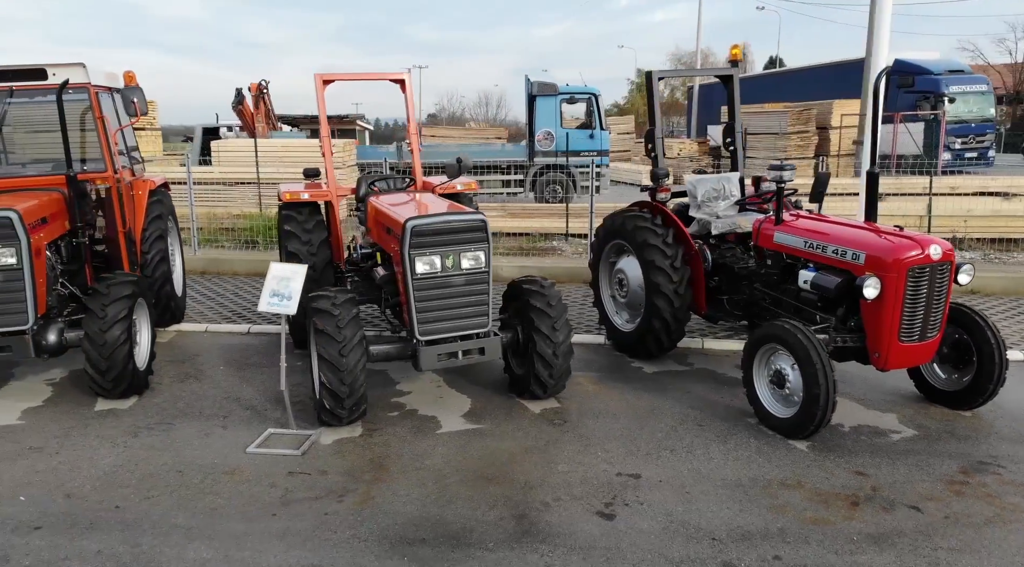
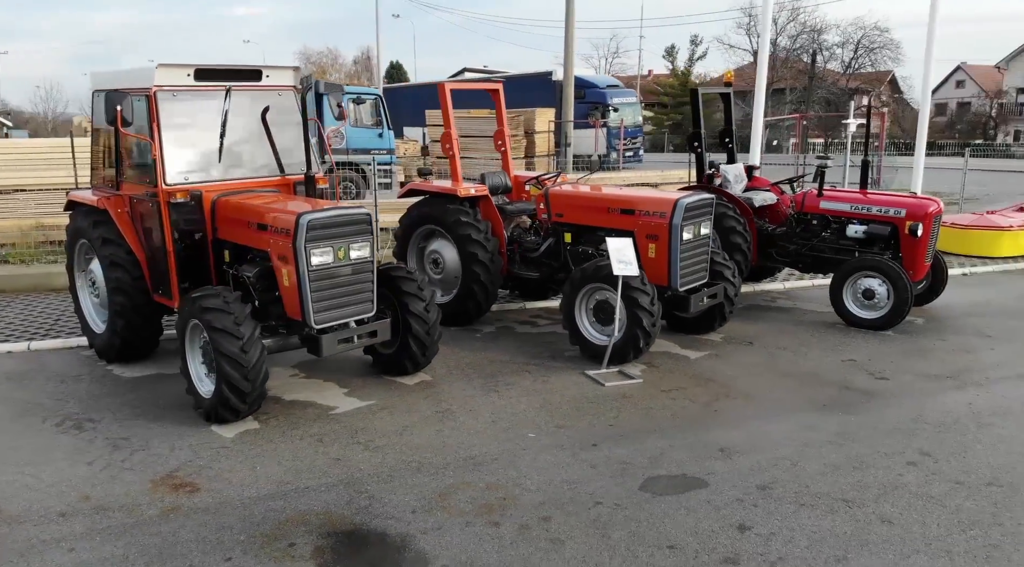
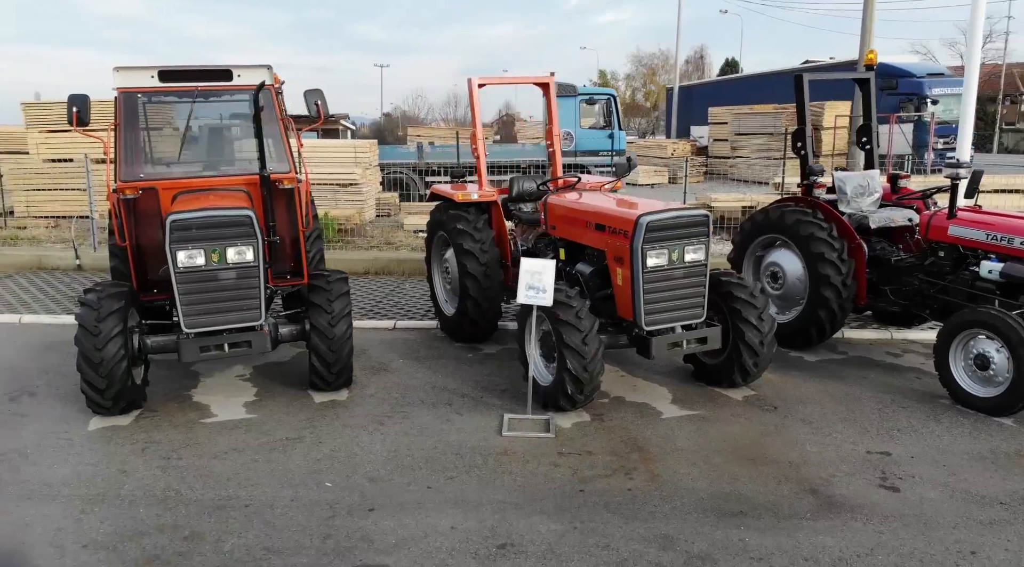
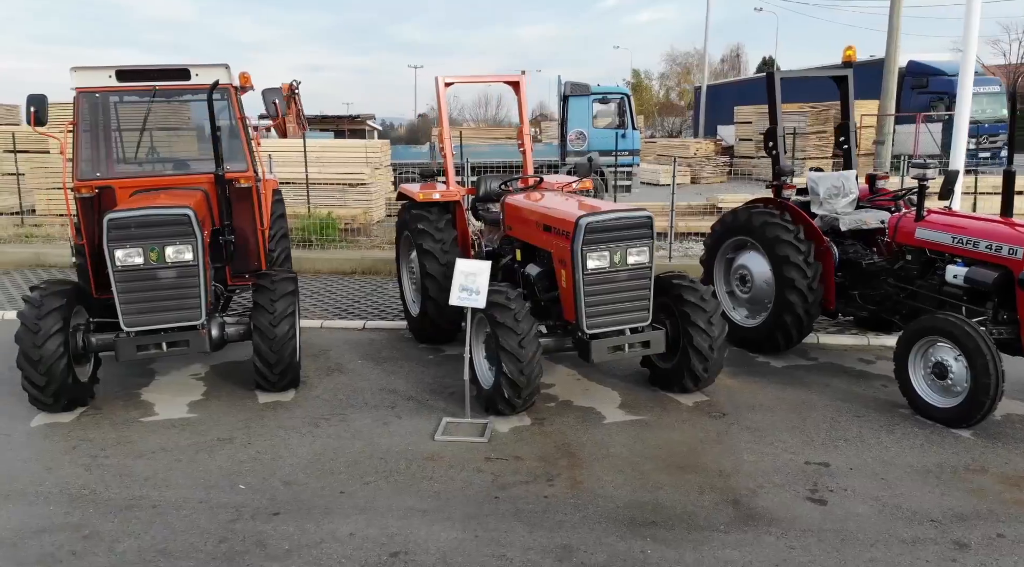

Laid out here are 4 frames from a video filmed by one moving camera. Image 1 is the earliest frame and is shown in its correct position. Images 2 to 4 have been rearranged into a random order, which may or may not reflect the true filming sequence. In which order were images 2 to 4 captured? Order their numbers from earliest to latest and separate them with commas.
4, 3, 2
